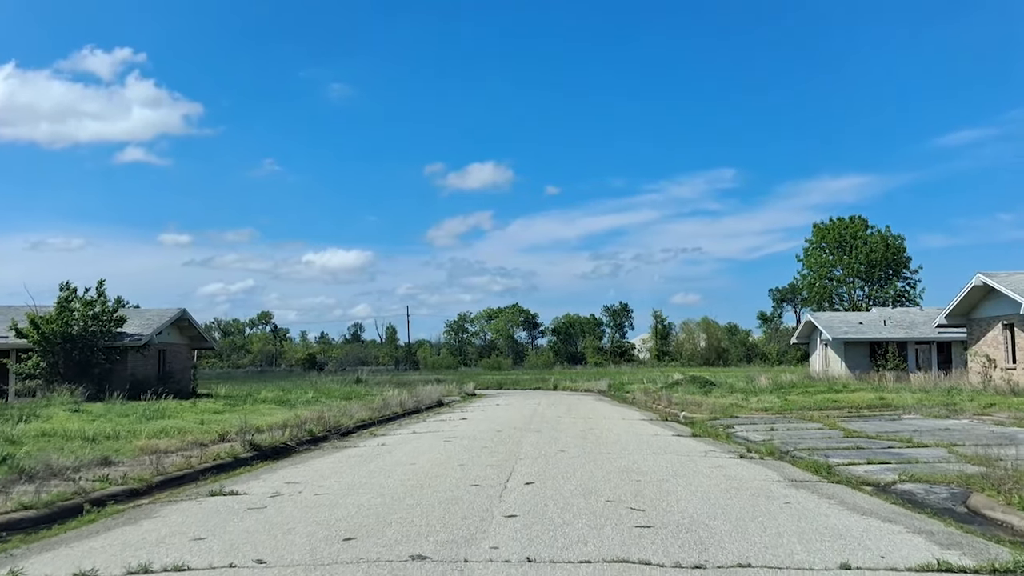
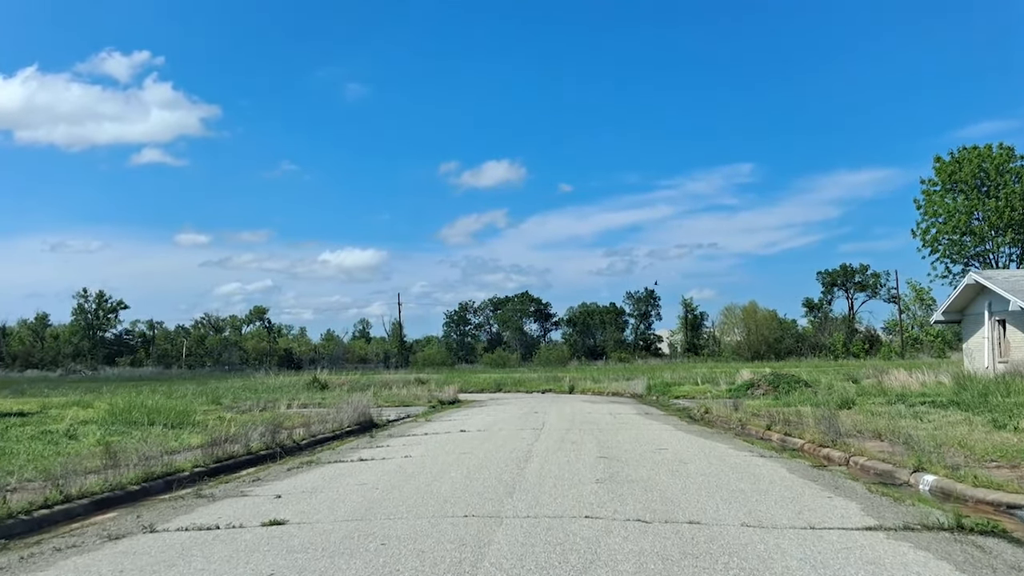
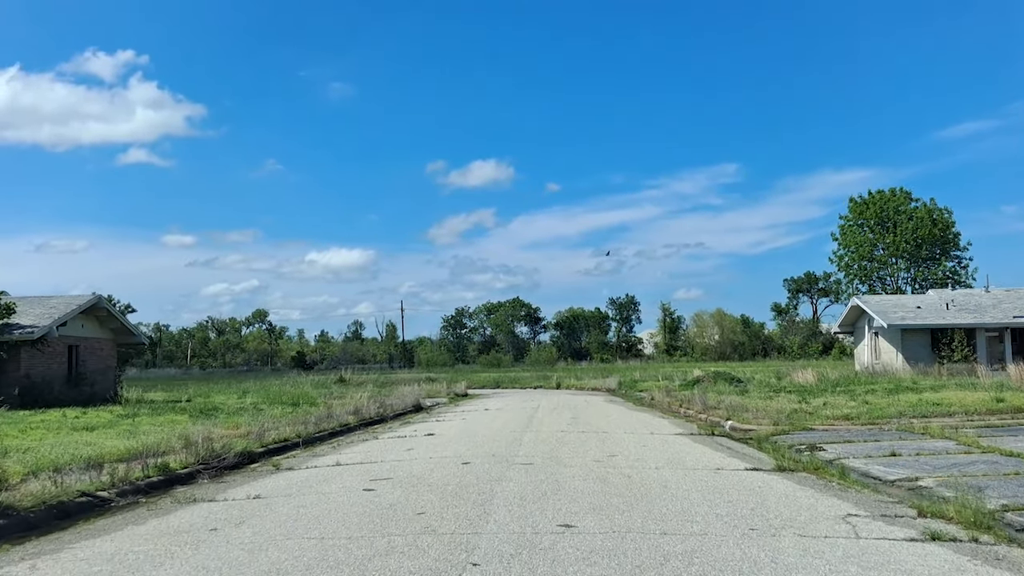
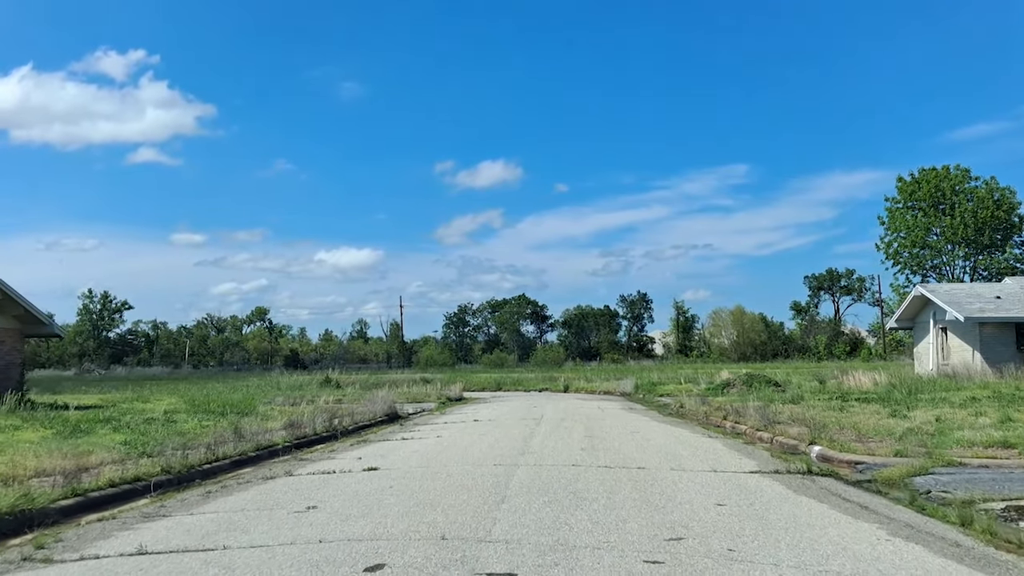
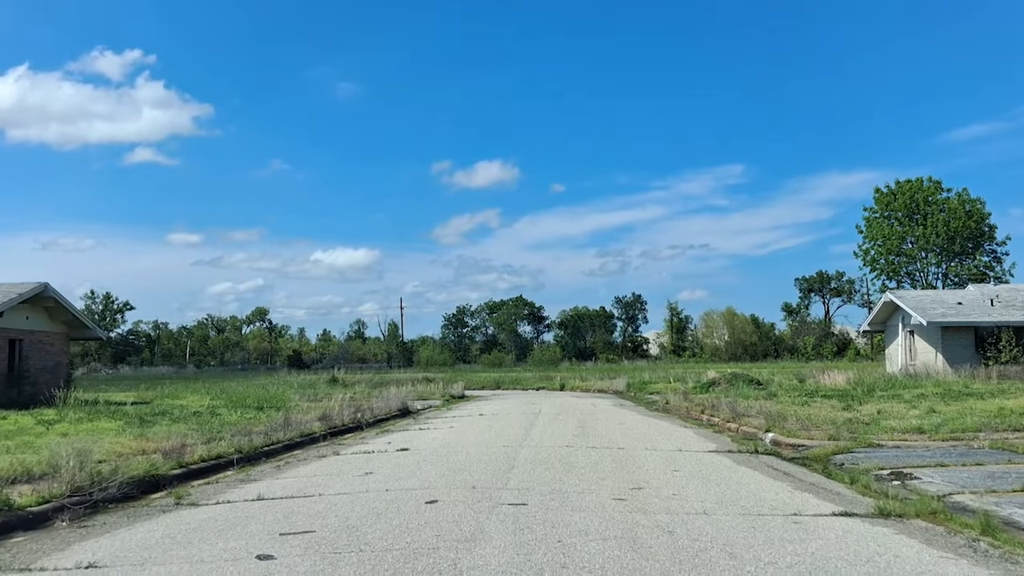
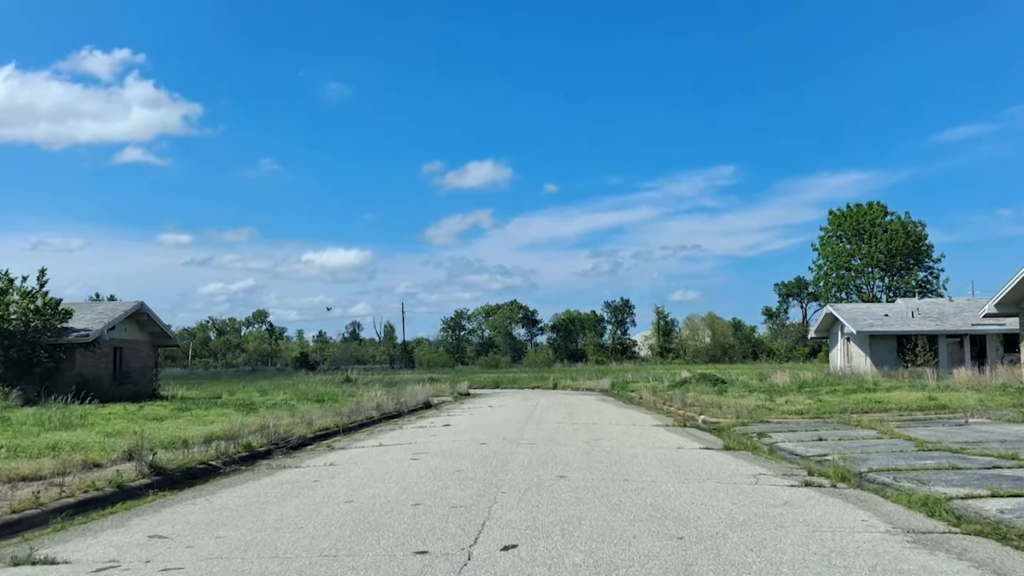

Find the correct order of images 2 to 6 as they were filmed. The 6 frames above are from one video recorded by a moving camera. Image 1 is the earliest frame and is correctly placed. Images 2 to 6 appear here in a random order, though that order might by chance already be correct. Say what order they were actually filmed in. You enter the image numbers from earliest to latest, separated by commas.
6, 3, 5, 4, 2
